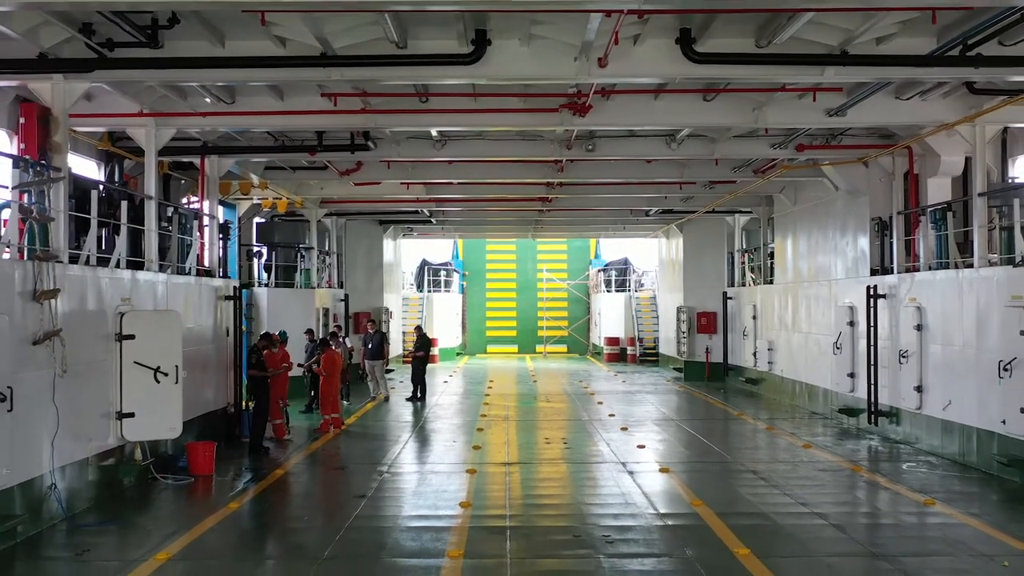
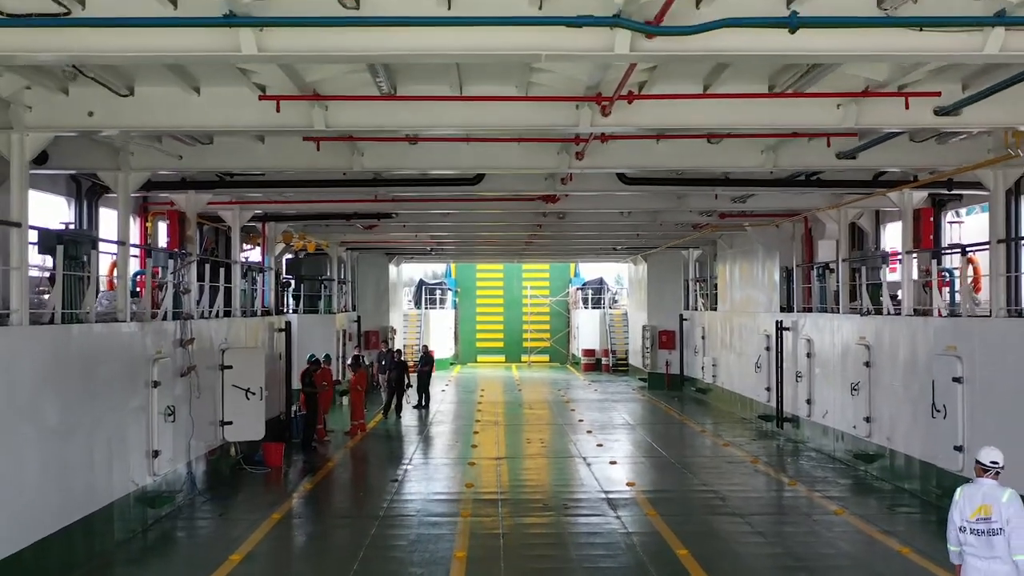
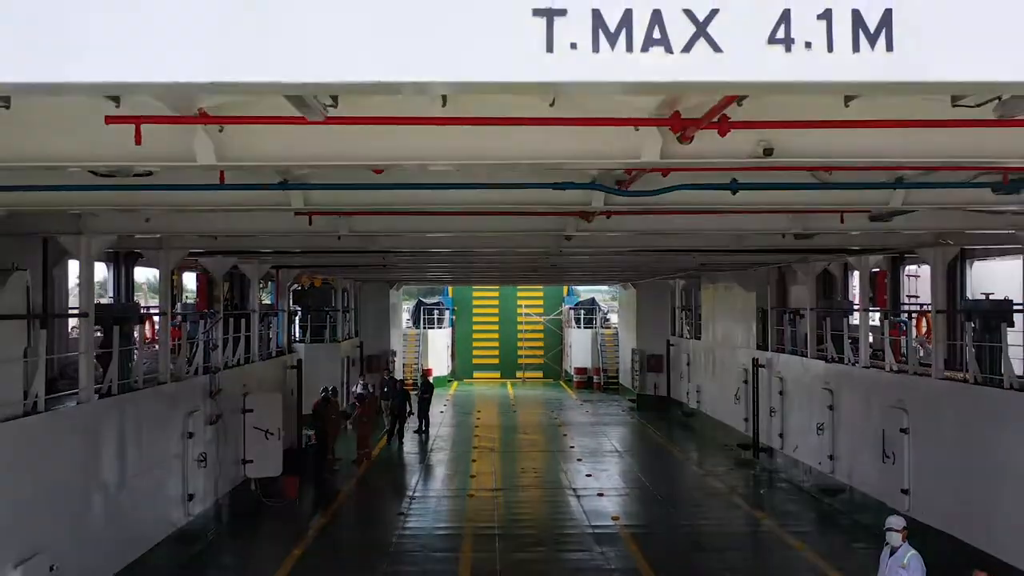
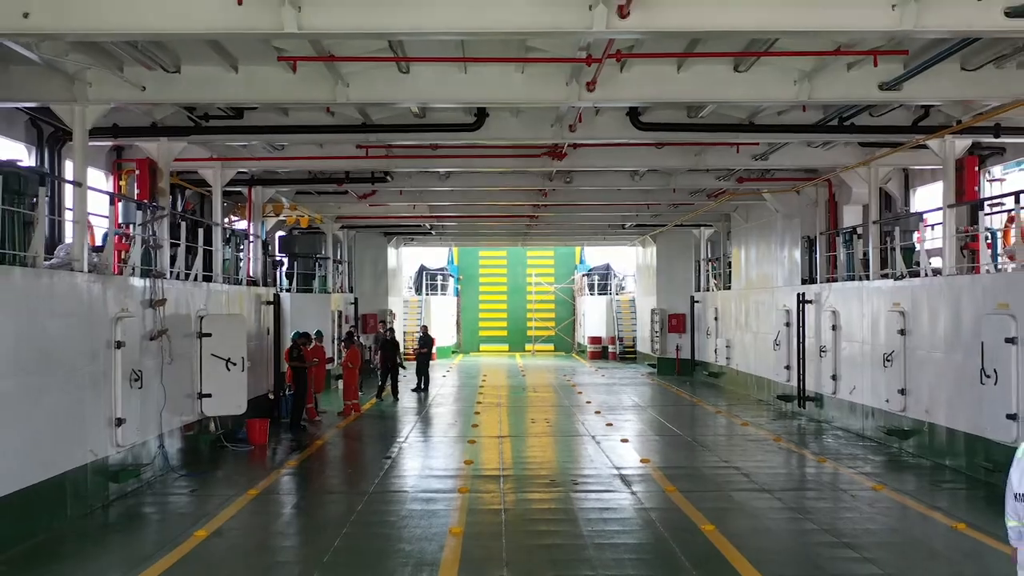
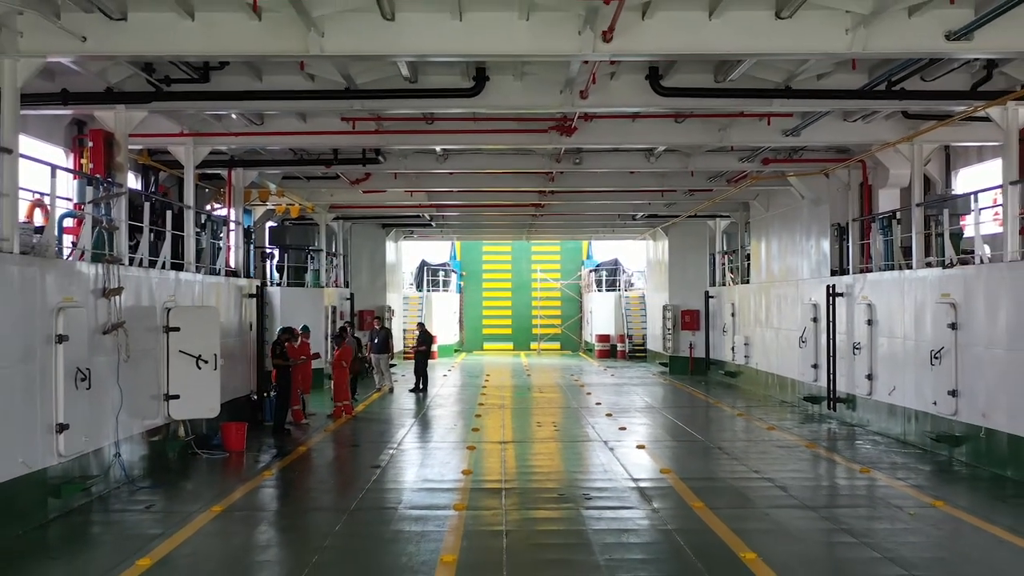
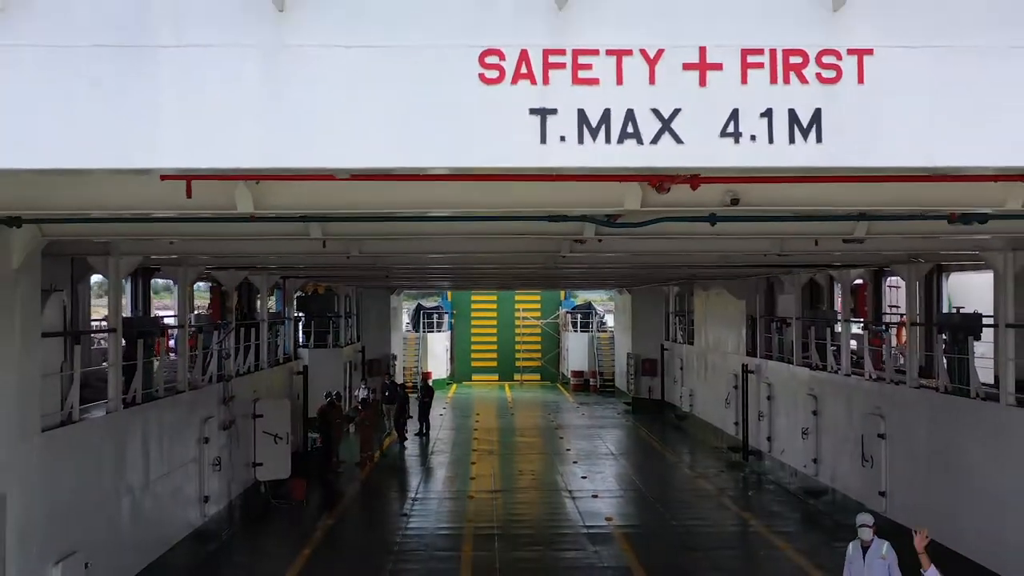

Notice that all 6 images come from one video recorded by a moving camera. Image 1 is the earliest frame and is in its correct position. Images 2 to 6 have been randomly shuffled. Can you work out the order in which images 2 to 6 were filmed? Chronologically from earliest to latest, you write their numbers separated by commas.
5, 4, 2, 3, 6
